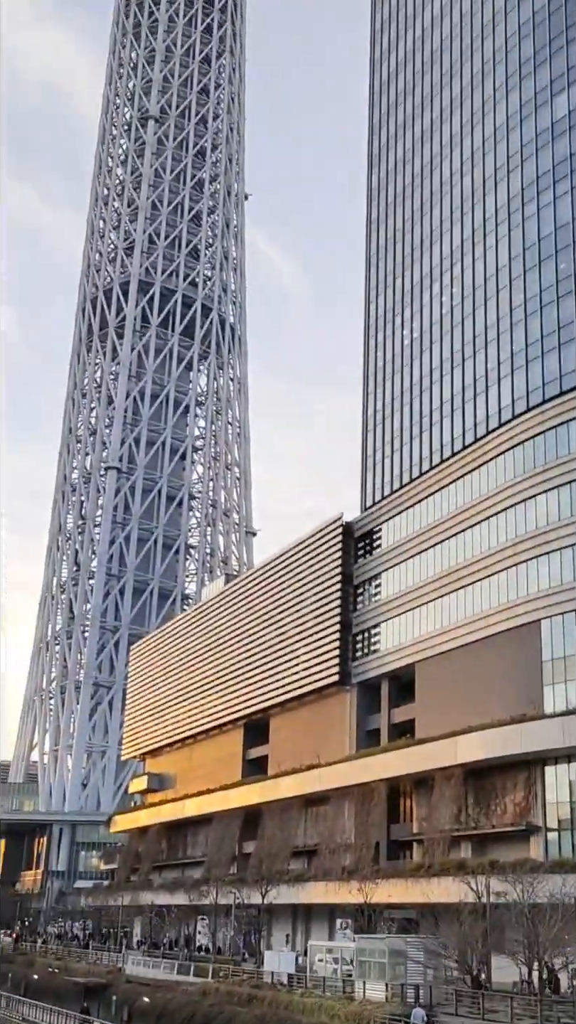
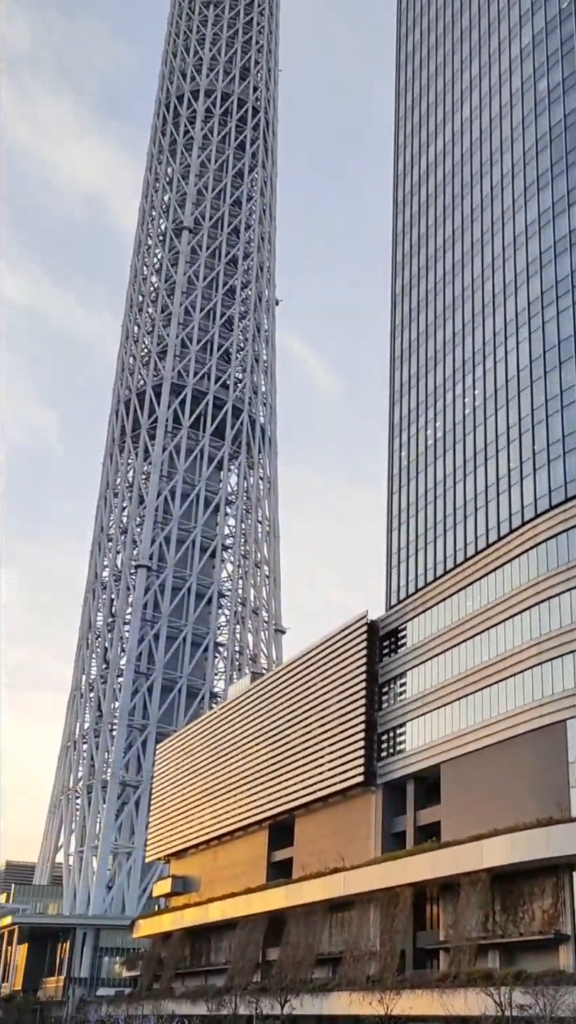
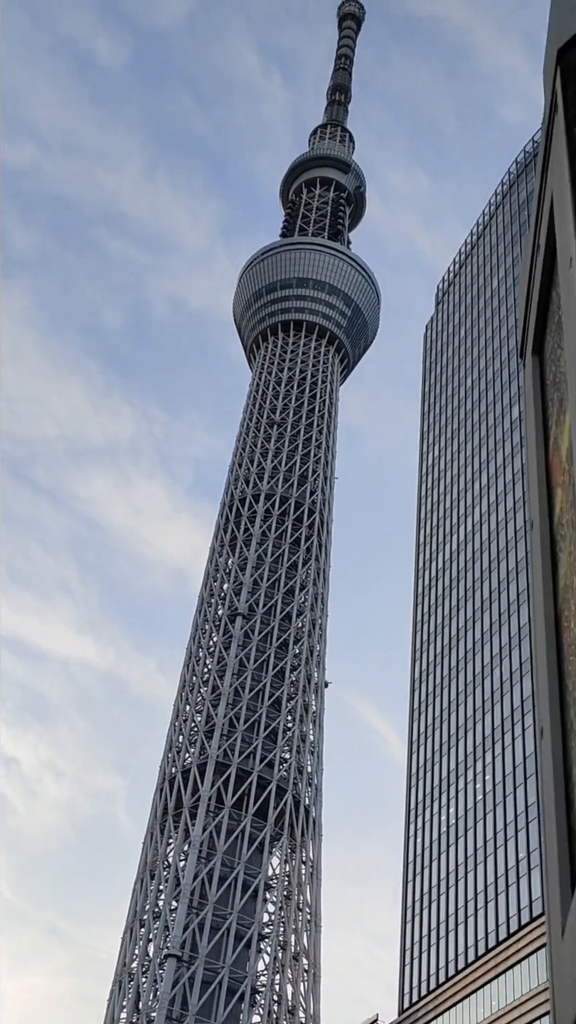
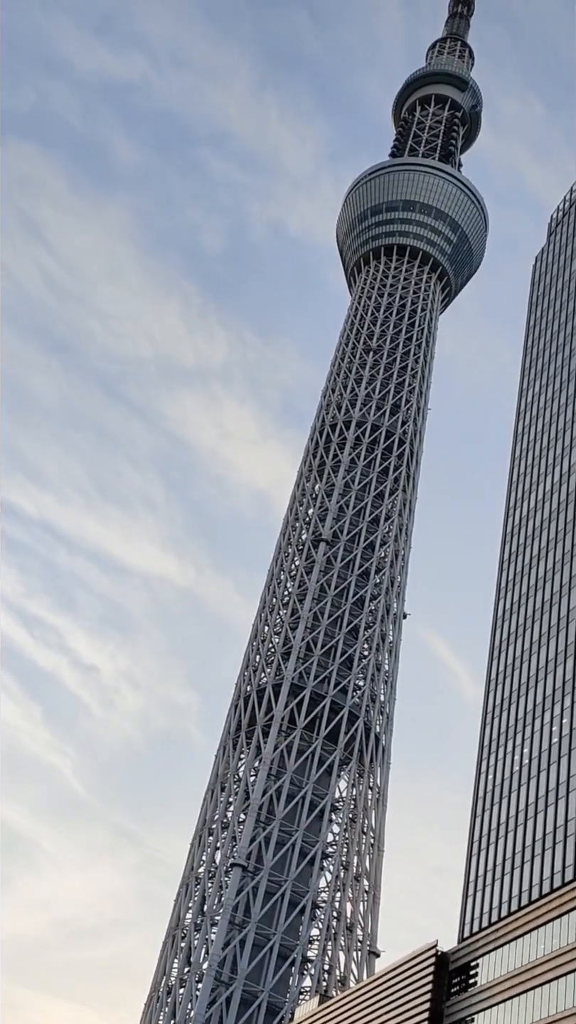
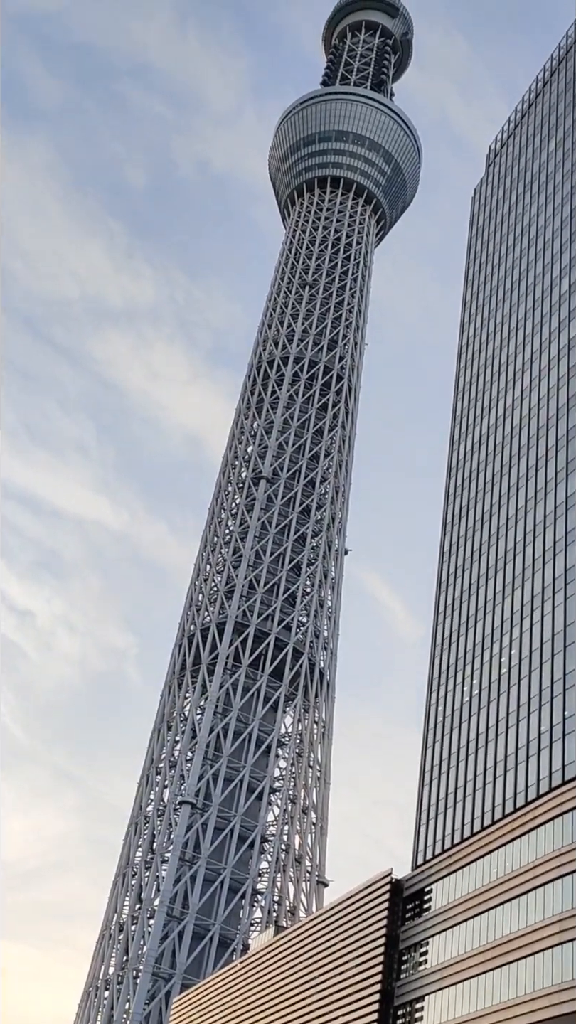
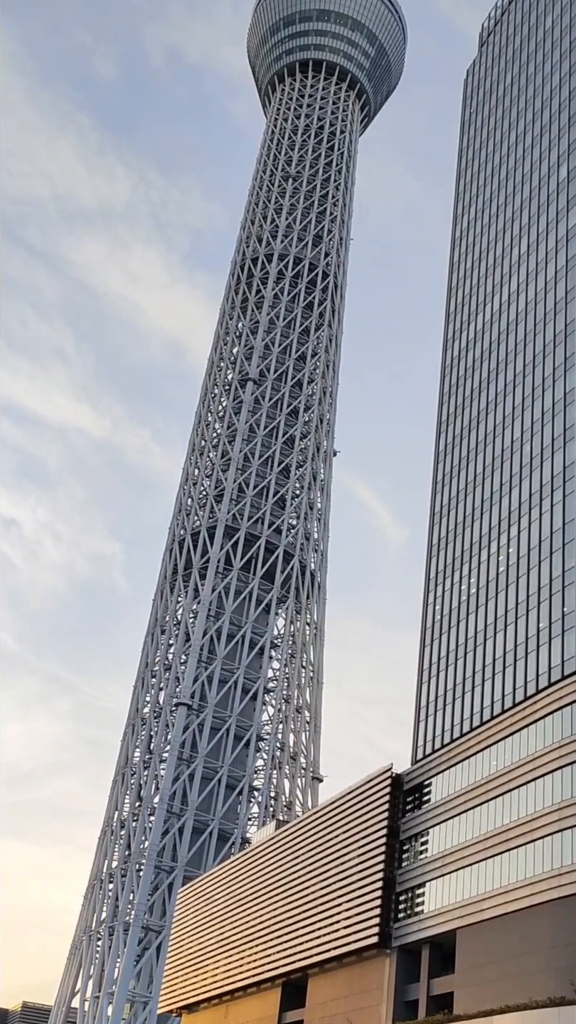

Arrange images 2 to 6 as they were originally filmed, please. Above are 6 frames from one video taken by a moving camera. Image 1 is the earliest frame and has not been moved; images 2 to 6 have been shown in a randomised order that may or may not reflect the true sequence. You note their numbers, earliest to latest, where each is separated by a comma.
2, 6, 5, 4, 3
